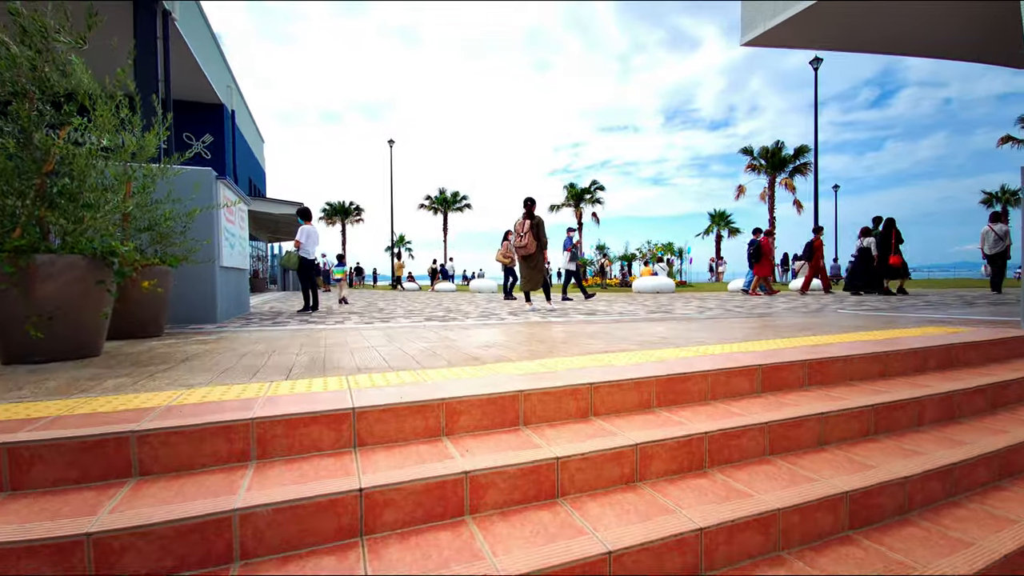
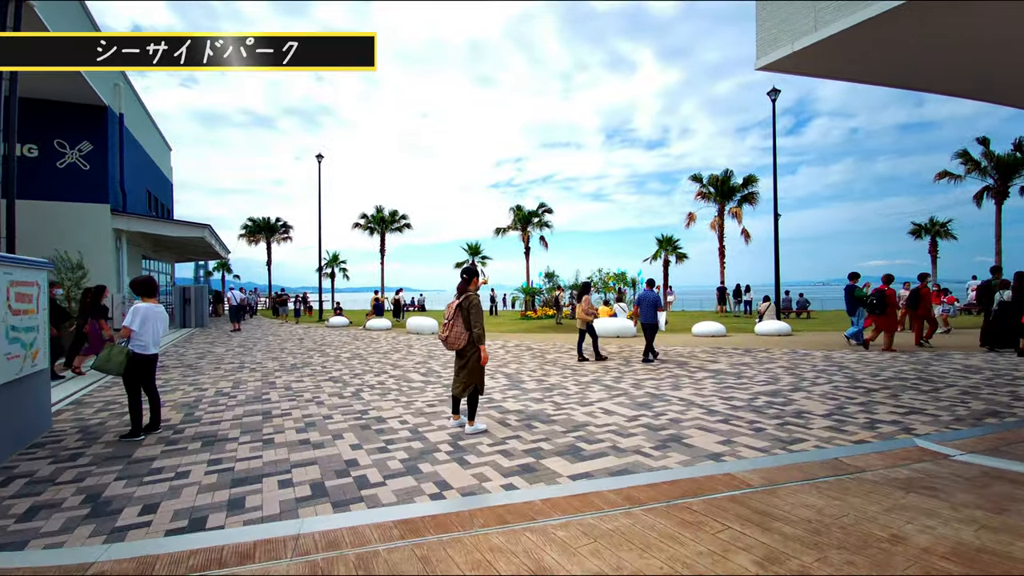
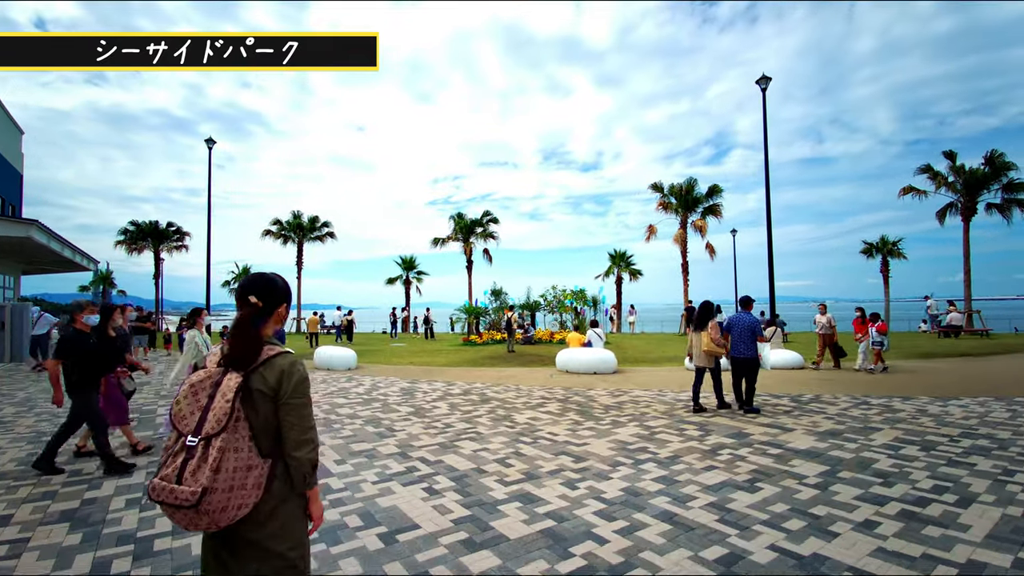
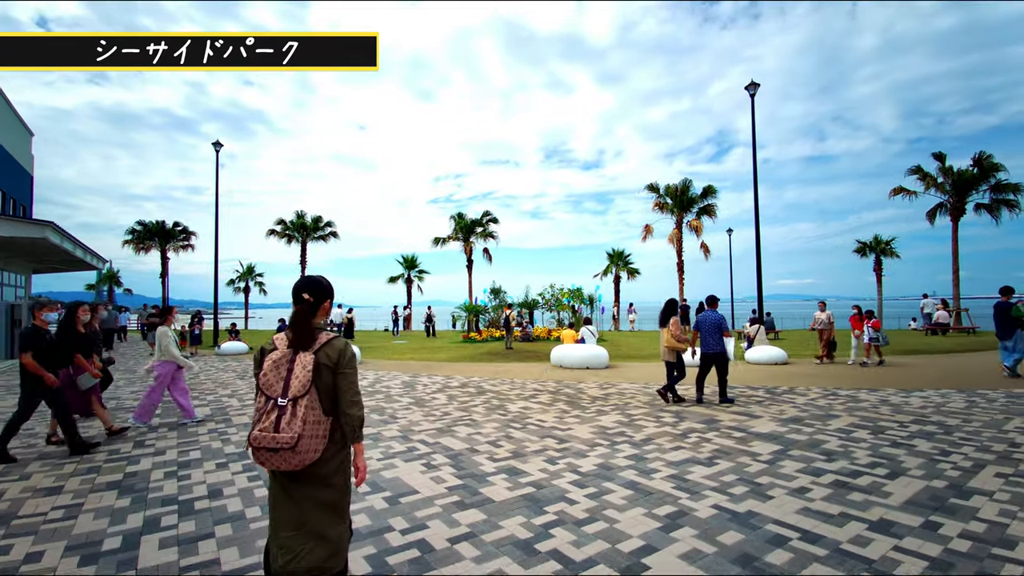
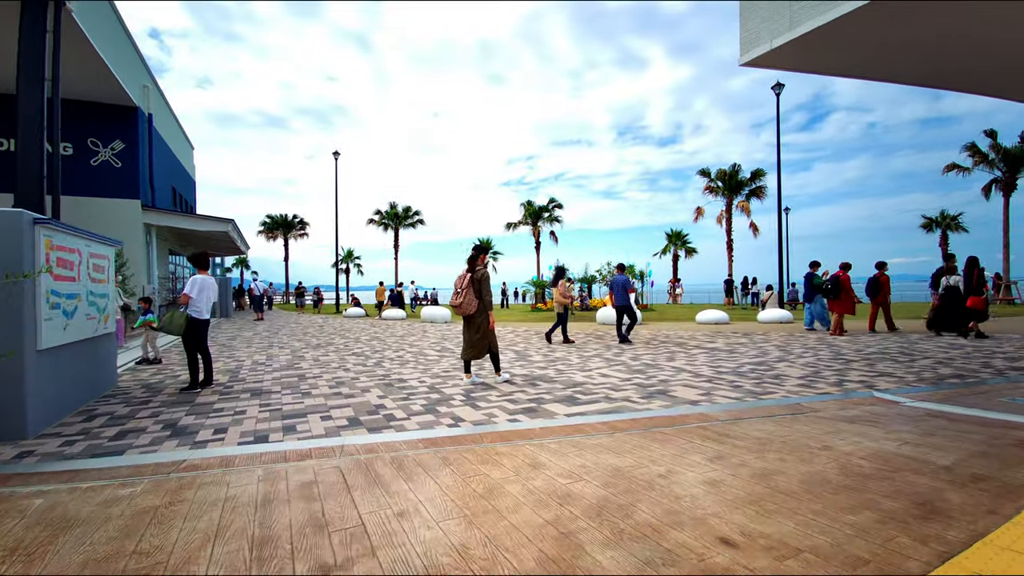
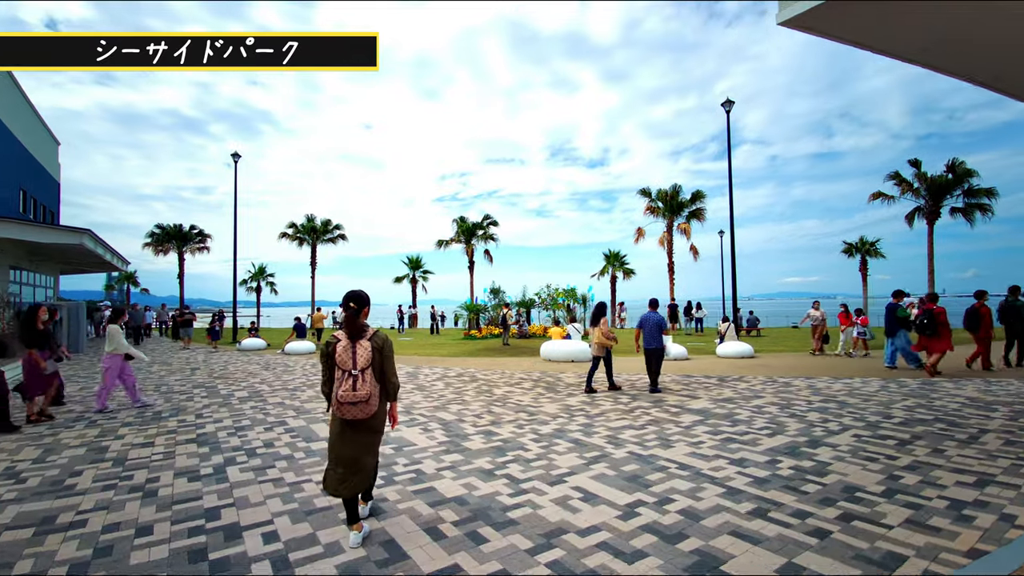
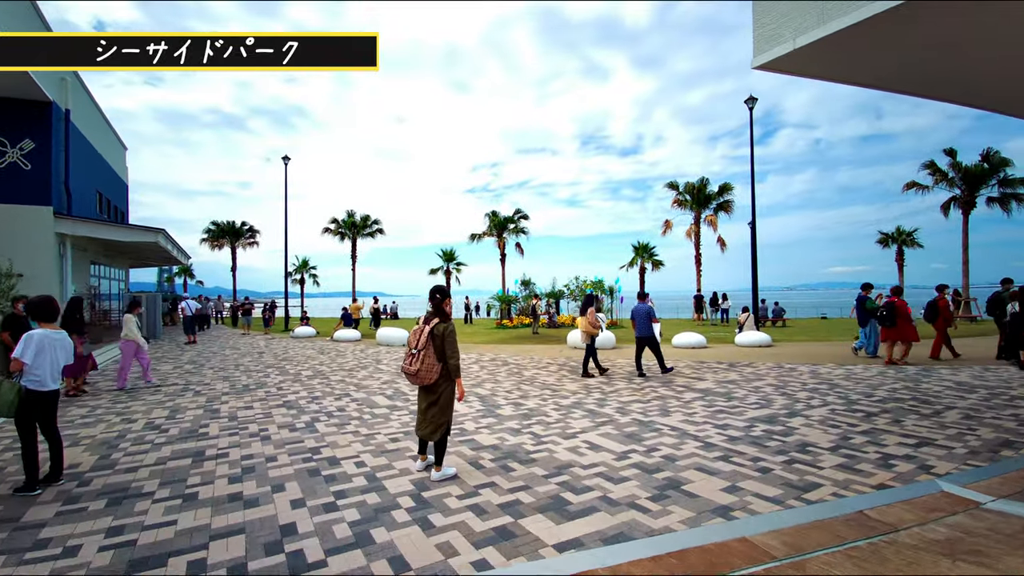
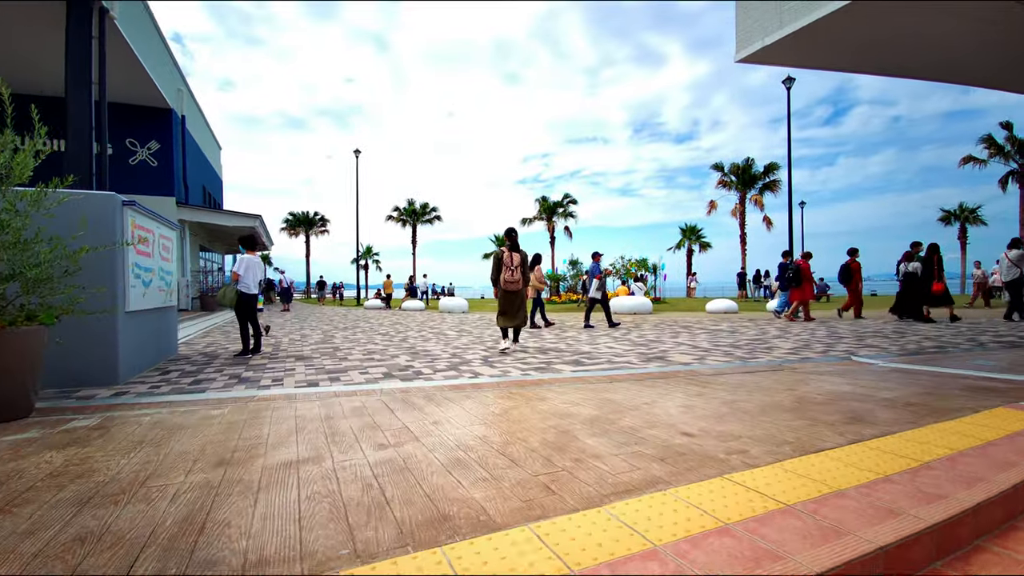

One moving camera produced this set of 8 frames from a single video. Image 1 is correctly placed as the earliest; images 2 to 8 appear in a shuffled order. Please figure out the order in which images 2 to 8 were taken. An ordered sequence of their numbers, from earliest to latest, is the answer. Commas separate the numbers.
8, 5, 2, 7, 6, 4, 3
